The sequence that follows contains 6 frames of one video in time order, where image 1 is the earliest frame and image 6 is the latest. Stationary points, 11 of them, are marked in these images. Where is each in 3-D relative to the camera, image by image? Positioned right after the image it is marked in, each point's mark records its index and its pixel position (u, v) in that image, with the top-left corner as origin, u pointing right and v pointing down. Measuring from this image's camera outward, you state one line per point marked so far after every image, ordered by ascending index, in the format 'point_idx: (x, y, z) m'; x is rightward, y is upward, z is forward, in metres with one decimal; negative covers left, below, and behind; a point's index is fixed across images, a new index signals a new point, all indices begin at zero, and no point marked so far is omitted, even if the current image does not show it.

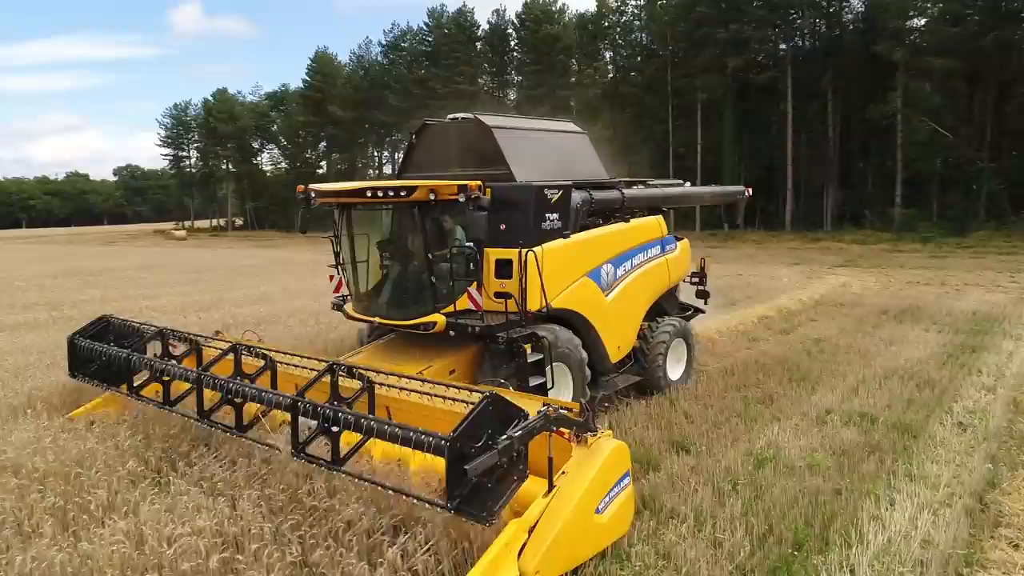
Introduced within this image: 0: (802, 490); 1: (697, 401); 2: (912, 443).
0: (+1.6, -1.1, +4.0) m
1: (+1.5, -0.9, +6.1) m
2: (+2.7, -1.0, +4.9) m
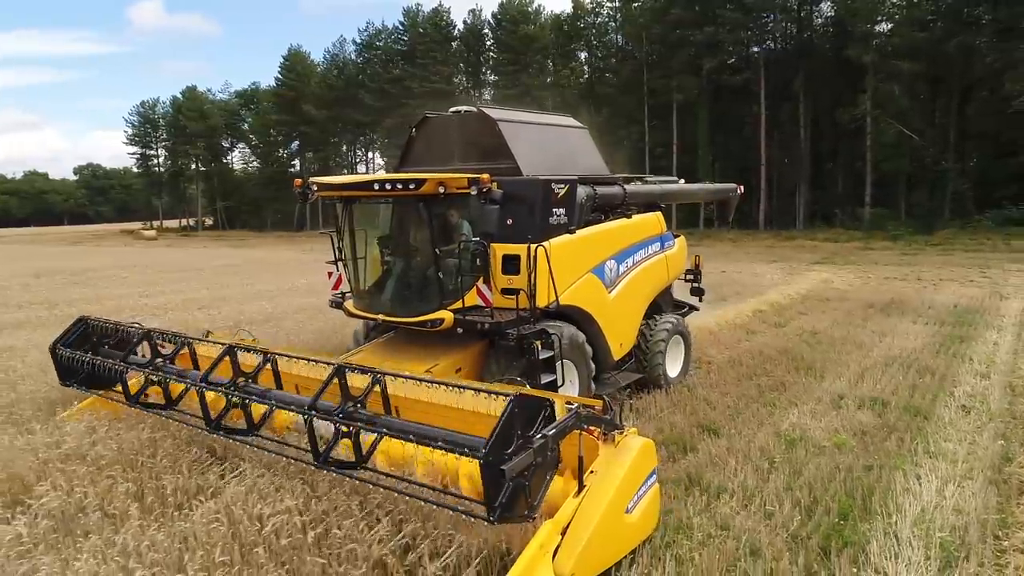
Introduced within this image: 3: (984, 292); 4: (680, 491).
0: (+1.9, -1.1, +4.3) m
1: (+1.8, -0.9, +6.3) m
2: (+3.0, -1.0, +5.2) m
3: (+8.0, -0.1, +12.3) m
4: (+0.9, -1.1, +4.0) m
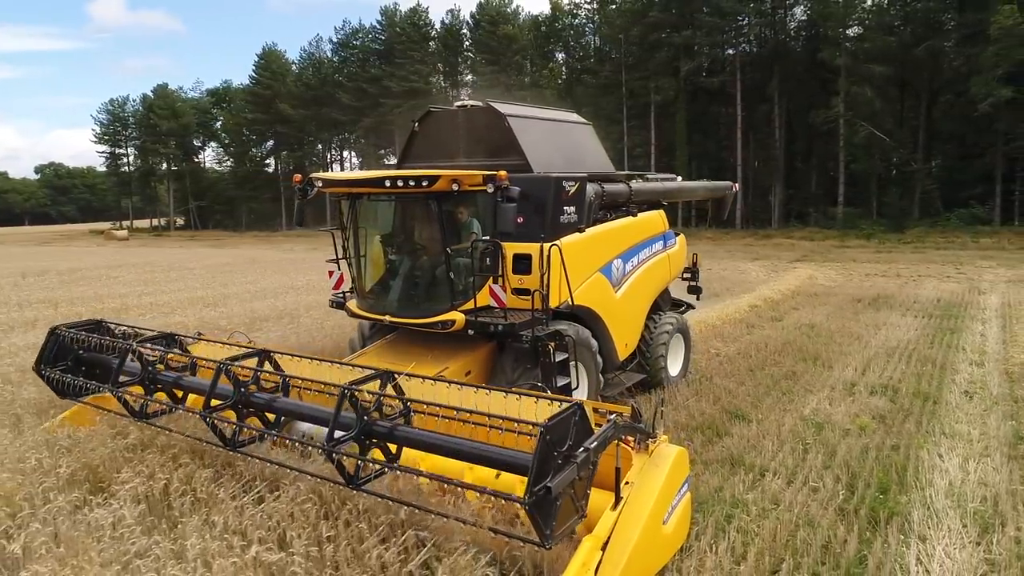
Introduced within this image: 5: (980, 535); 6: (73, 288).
0: (+2.2, -1.0, +4.6) m
1: (+2.0, -0.8, +6.6) m
2: (+3.2, -0.9, +5.5) m
3: (+8.0, 0.0, +12.9) m
4: (+1.3, -1.1, +4.2) m
5: (+2.3, -1.2, +3.5) m
6: (-7.6, 0.0, +12.4) m
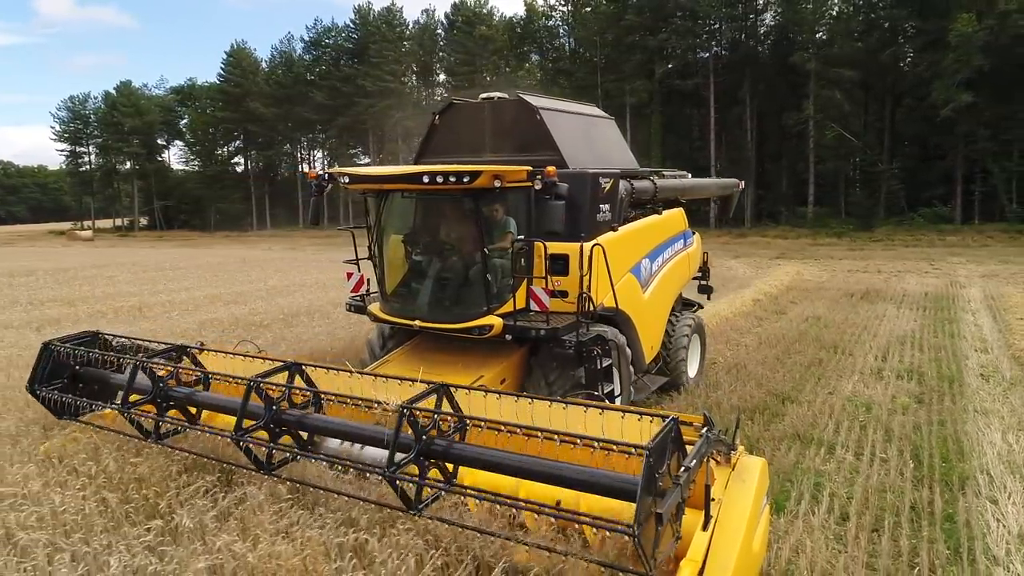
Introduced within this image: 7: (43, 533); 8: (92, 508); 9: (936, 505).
0: (+2.8, -0.9, +5.0) m
1: (+2.4, -0.8, +7.0) m
2: (+3.7, -0.8, +6.0) m
3: (+8.1, +0.1, +13.6) m
4: (+1.8, -1.0, +4.6) m
5: (+2.8, -1.1, +3.9) m
6: (-7.5, 0.0, +12.3) m
7: (-2.0, -1.1, +3.1) m
8: (-2.0, -1.0, +3.4) m
9: (+2.1, -1.1, +3.7) m
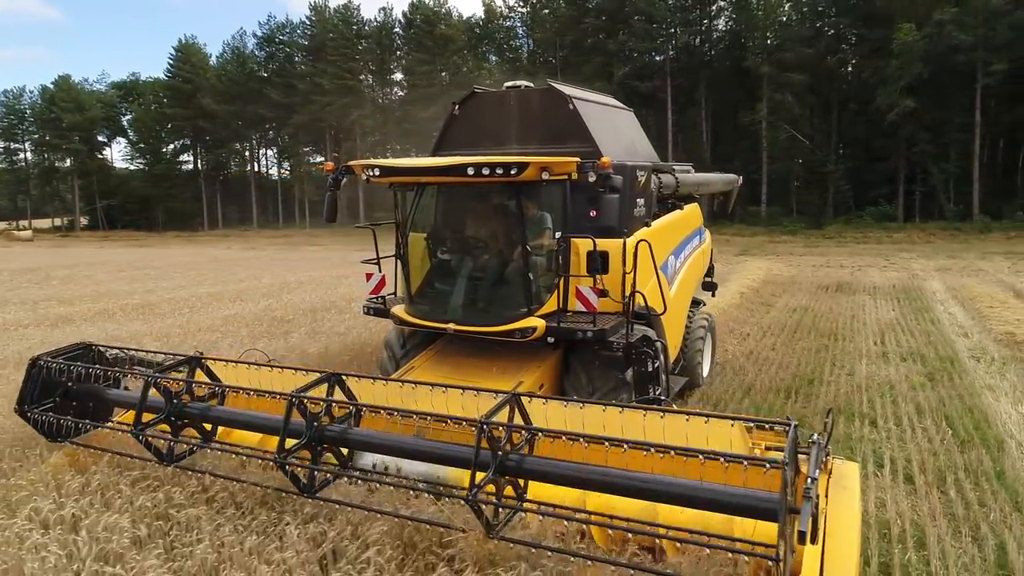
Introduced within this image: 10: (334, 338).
0: (+3.2, -0.8, +5.5) m
1: (+2.7, -0.7, +7.5) m
2: (+4.1, -0.7, +6.6) m
3: (+7.8, +0.3, +14.5) m
4: (+2.3, -0.9, +5.0) m
5: (+3.4, -1.0, +4.4) m
6: (-7.6, 0.0, +12.0) m
7: (-1.4, -1.0, +3.3) m
8: (-1.4, -1.0, +3.6) m
9: (+2.7, -1.0, +4.1) m
10: (-1.8, -0.5, +7.3) m
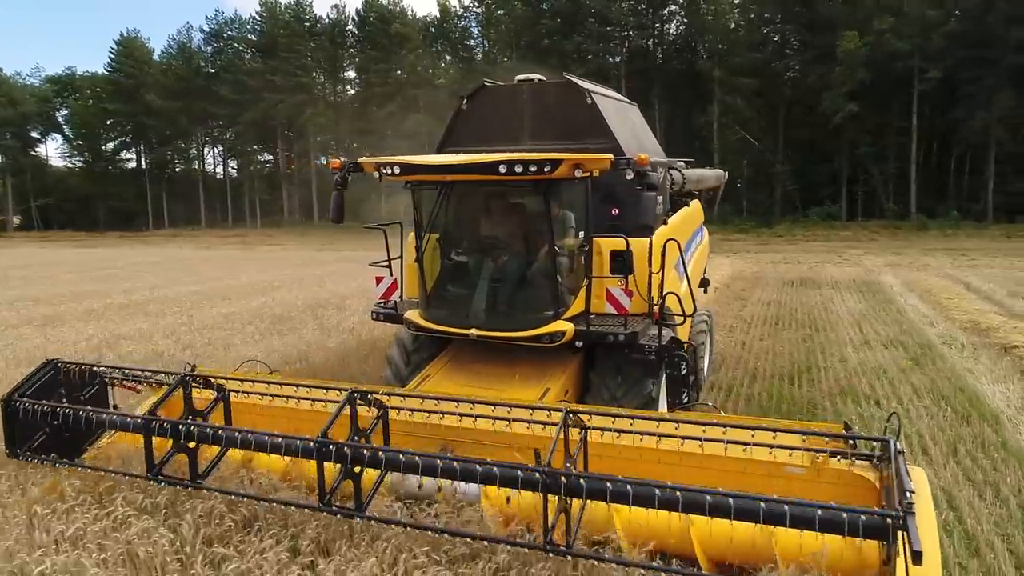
0: (+3.4, -0.8, +5.9) m
1: (+2.7, -0.6, +7.9) m
2: (+4.2, -0.6, +7.1) m
3: (+7.3, +0.4, +15.3) m
4: (+2.5, -0.8, +5.4) m
5: (+3.7, -0.9, +4.9) m
6: (-7.8, 0.0, +11.6) m
7: (-1.1, -1.0, +3.4) m
8: (-1.0, -0.9, +3.7) m
9: (+3.0, -0.9, +4.5) m
10: (-1.8, -0.5, +7.4) m
